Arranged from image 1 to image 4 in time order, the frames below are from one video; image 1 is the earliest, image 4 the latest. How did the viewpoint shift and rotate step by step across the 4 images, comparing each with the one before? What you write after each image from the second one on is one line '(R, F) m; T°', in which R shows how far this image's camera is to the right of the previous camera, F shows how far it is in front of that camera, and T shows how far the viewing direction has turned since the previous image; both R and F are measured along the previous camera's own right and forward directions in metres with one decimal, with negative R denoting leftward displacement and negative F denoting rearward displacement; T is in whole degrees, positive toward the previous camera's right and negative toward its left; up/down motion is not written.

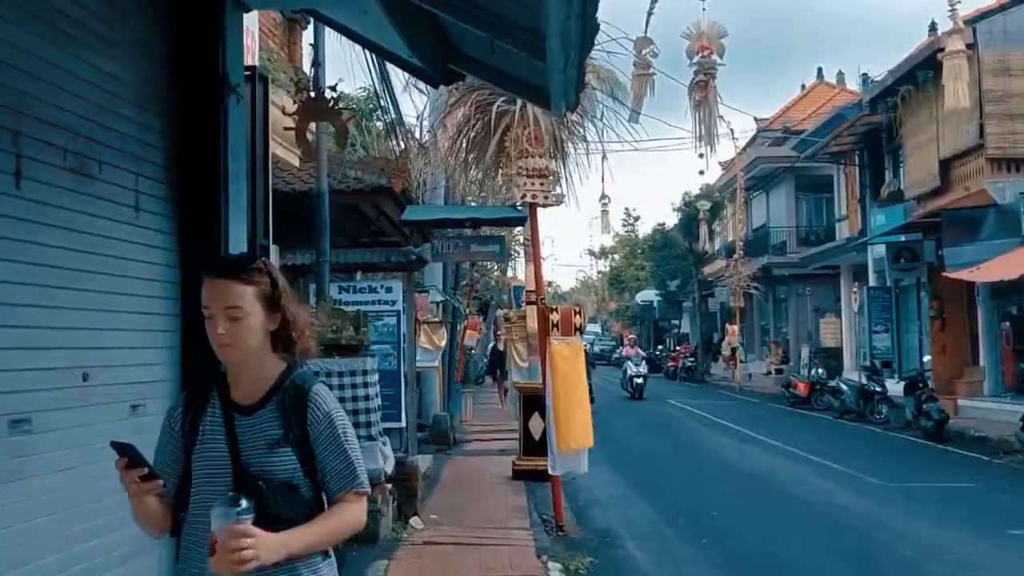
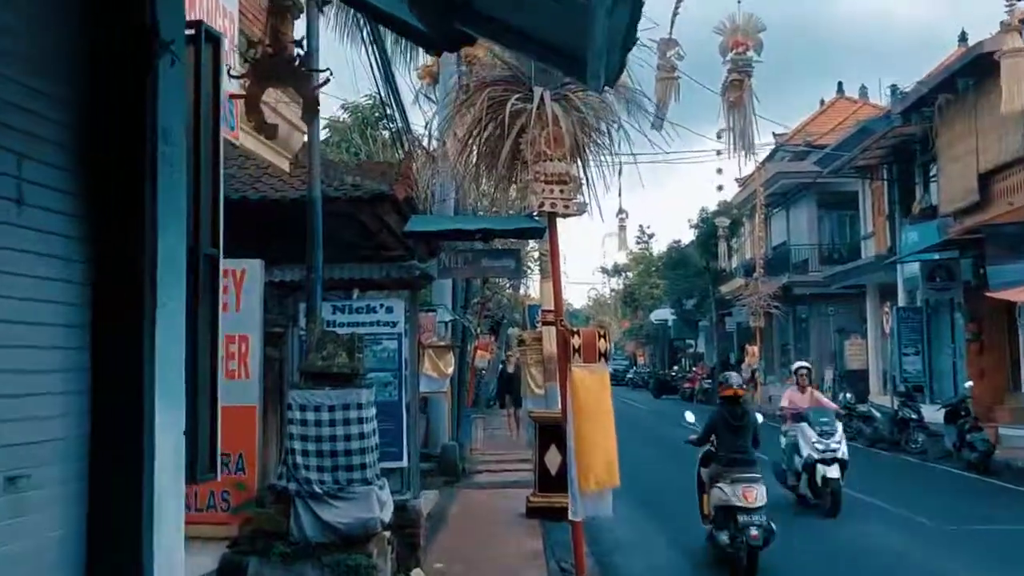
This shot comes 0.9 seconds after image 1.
(0.0, +1.0) m; -1°
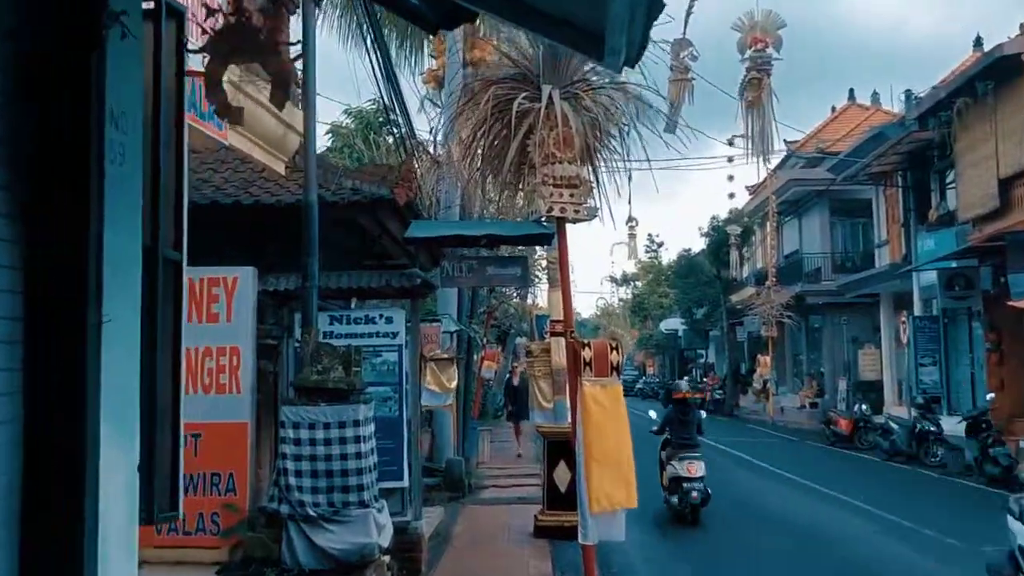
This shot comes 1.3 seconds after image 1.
(0.0, +0.4) m; 0°
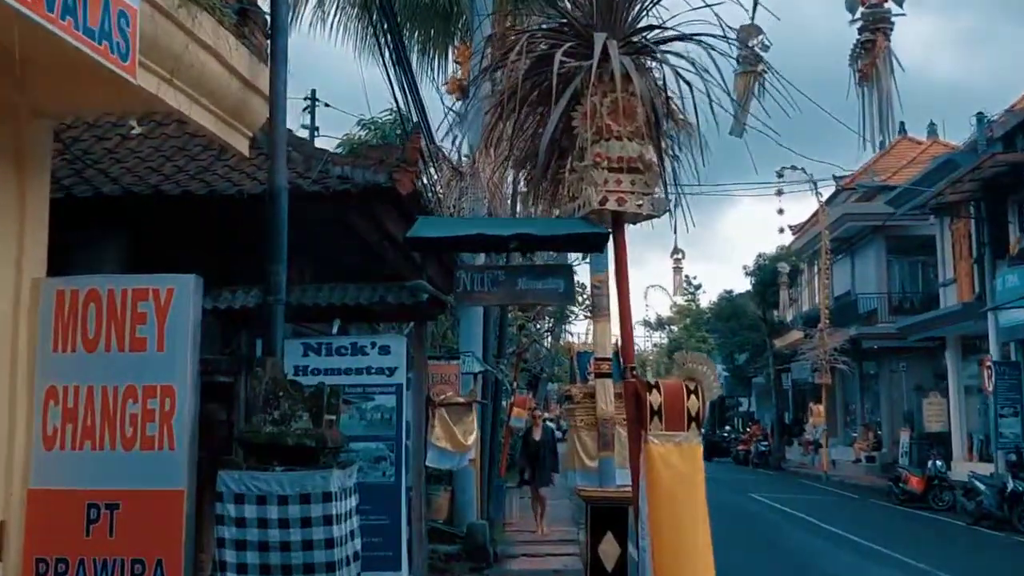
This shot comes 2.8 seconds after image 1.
(-0.1, +2.0) m; -2°
